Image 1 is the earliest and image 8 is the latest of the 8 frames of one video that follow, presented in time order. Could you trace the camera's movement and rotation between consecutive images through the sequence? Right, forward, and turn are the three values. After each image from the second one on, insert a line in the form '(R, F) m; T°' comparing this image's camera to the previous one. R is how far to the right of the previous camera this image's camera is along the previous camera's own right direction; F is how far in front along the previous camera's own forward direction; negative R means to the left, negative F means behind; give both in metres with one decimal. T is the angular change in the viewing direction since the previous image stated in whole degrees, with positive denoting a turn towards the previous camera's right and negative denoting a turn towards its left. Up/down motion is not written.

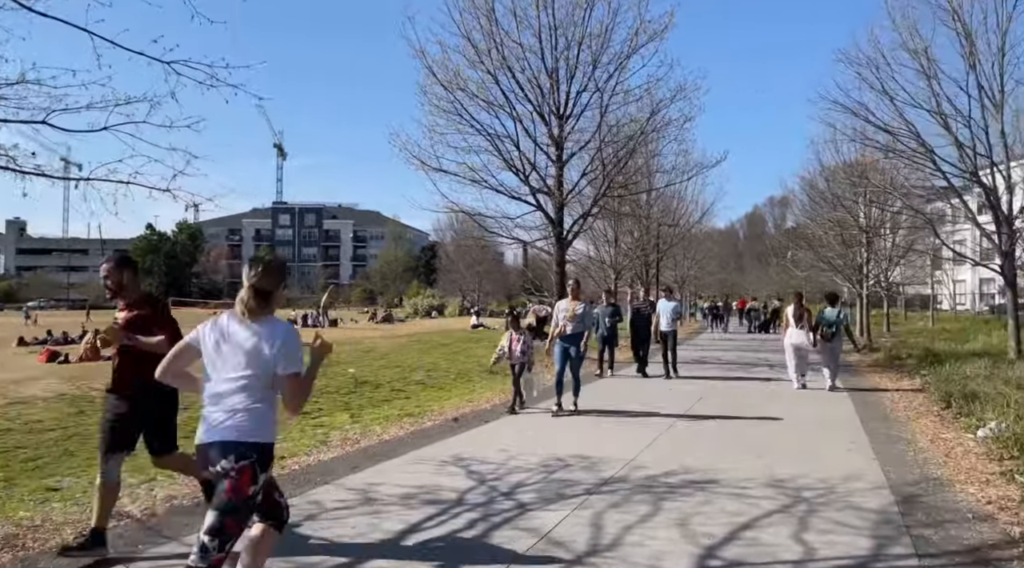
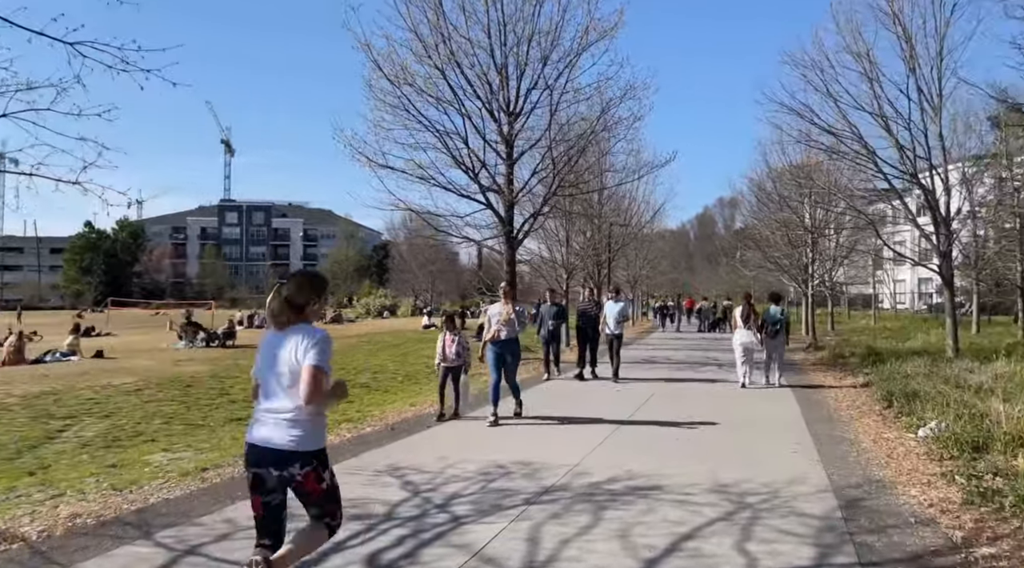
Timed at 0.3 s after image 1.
(+0.1, +0.2) m; +3°
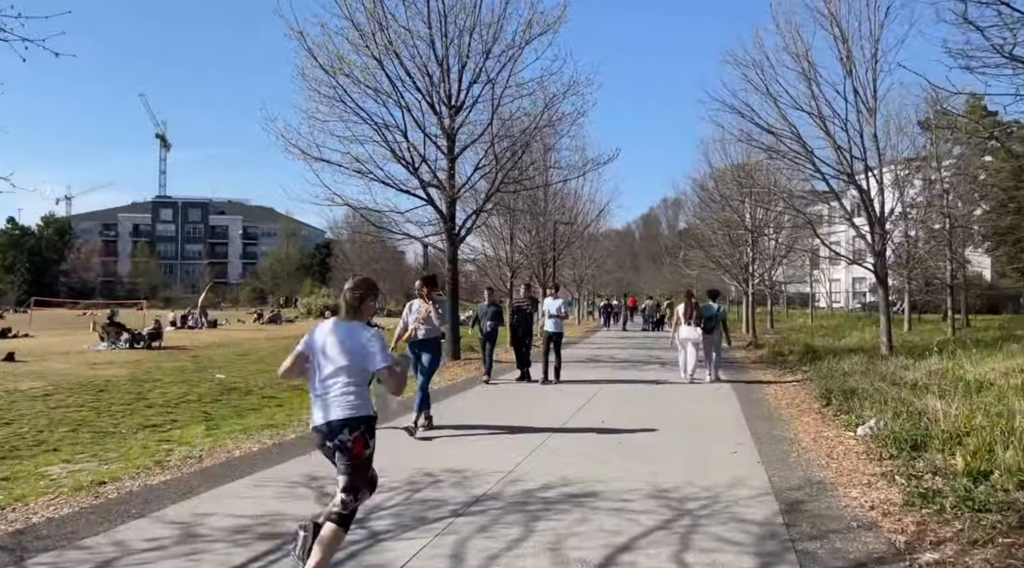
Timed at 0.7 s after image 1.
(+0.1, +0.3) m; +4°
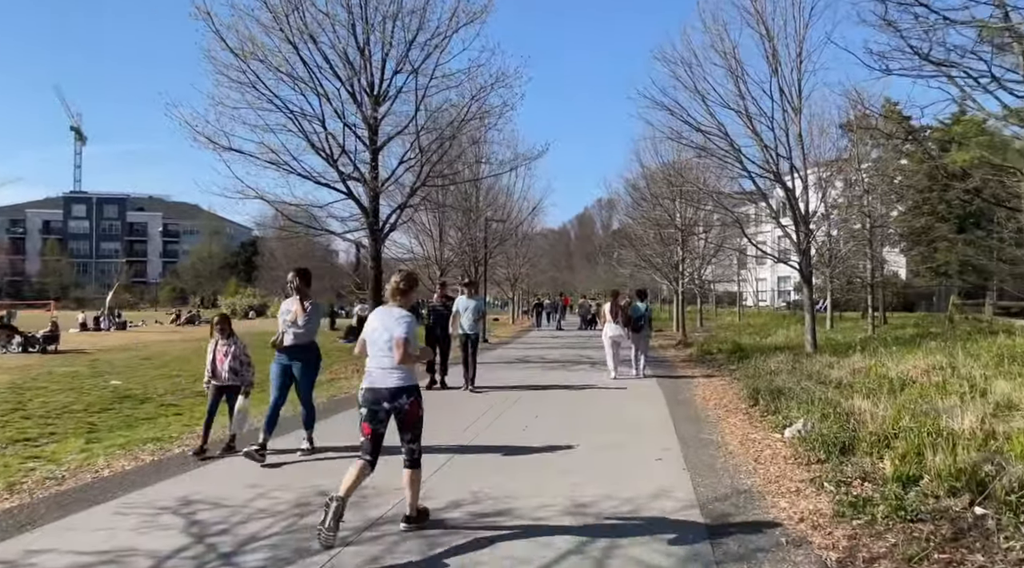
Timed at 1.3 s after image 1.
(+0.2, +0.4) m; +4°
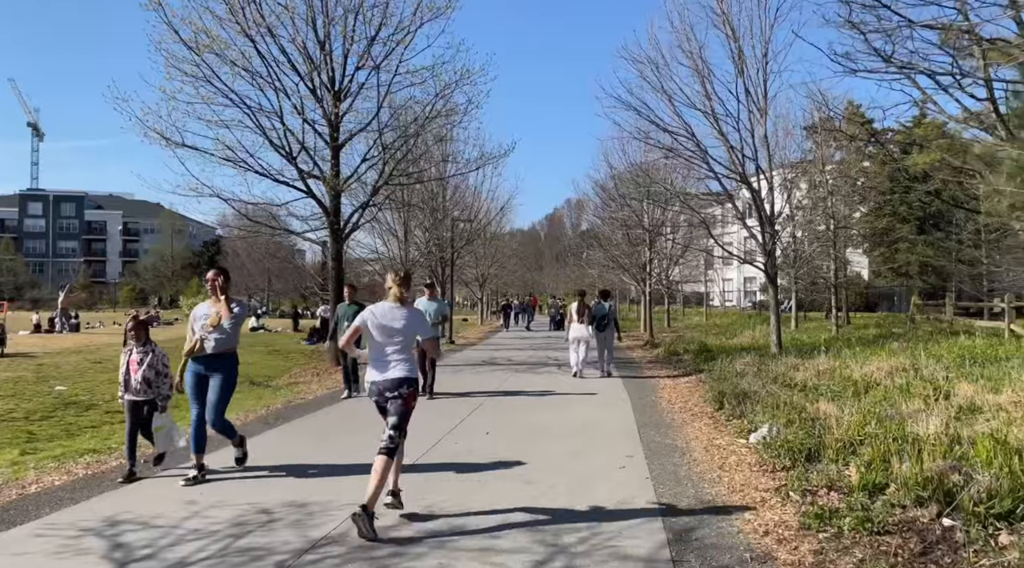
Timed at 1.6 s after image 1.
(+0.1, +0.2) m; +2°
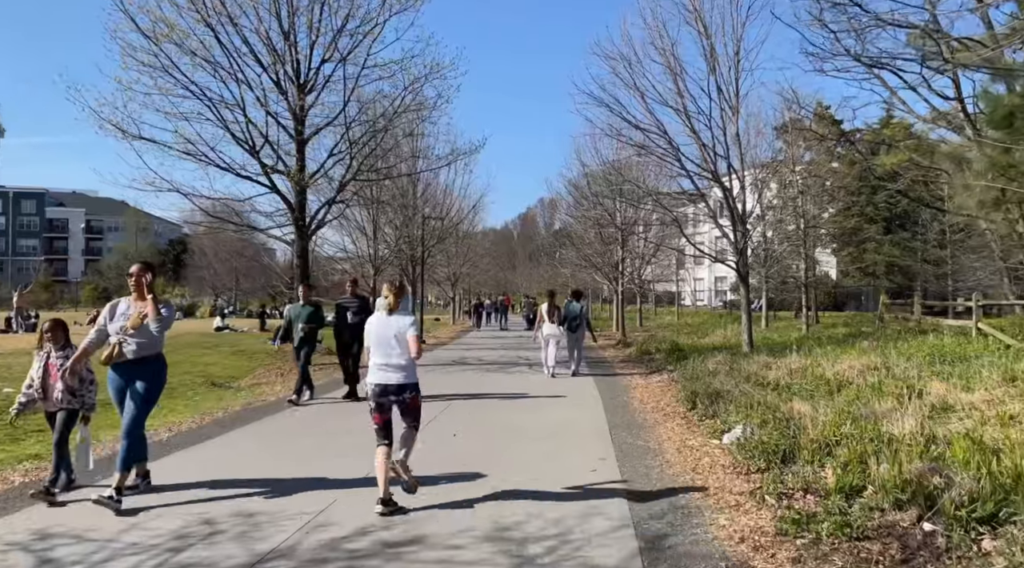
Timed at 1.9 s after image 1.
(0.0, +0.2) m; +2°
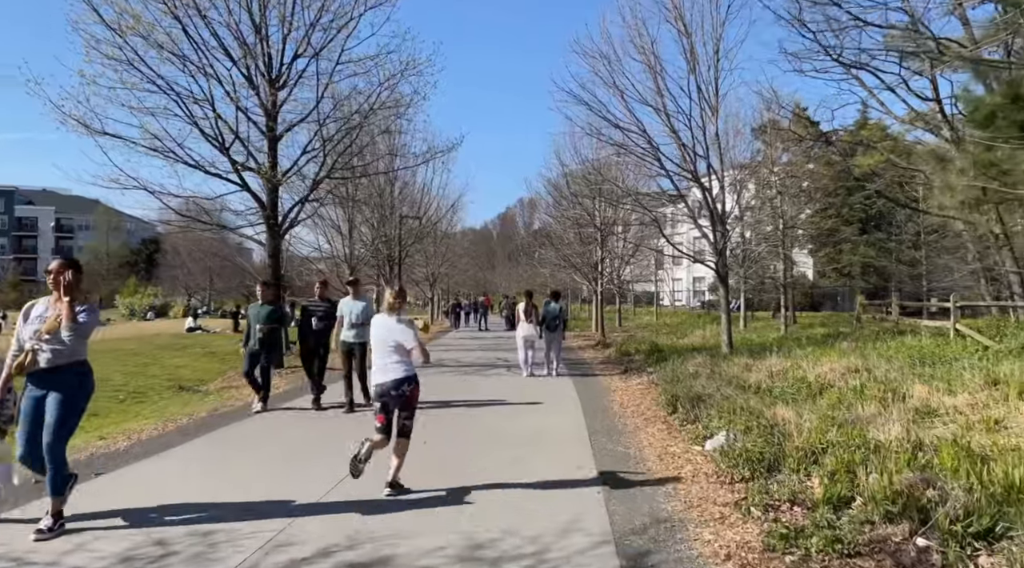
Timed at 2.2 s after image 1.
(0.0, +0.2) m; +1°
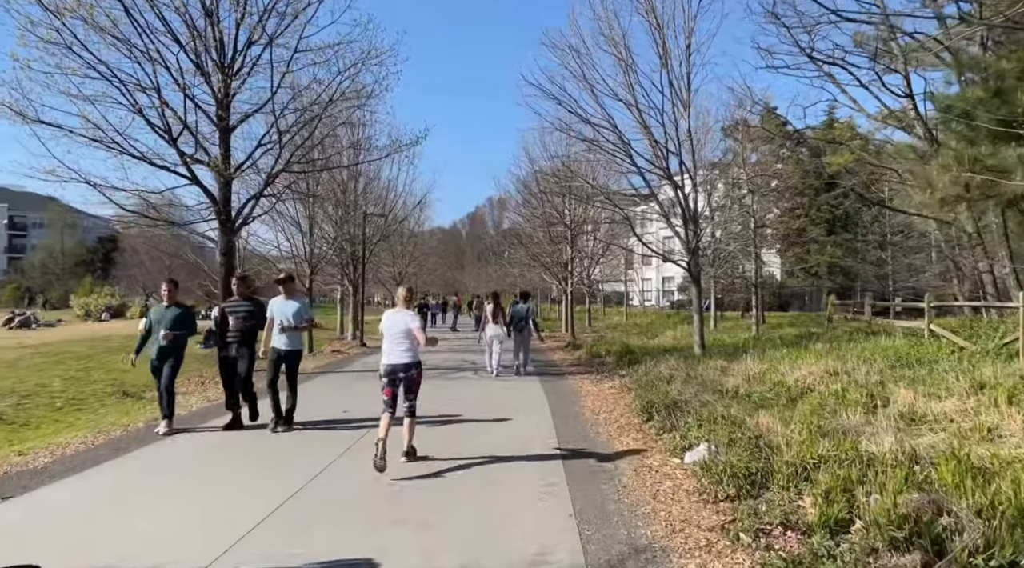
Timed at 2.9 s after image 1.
(0.0, +0.6) m; +2°
